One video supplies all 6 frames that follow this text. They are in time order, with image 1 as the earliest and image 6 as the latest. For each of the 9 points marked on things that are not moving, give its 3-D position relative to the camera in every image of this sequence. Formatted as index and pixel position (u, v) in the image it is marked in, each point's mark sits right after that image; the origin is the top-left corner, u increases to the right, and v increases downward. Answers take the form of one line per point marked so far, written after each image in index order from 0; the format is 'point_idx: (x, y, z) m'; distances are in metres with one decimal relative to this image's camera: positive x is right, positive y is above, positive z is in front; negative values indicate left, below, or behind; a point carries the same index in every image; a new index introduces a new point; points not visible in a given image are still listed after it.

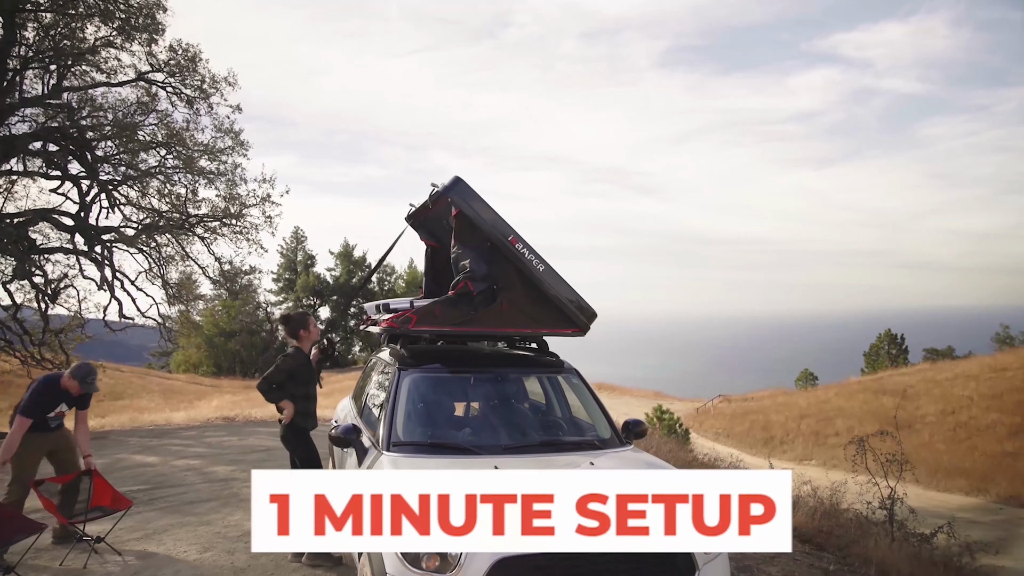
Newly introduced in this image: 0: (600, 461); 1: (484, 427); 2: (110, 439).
0: (+0.6, -1.0, +4.0) m
1: (-0.3, -0.9, +4.5) m
2: (-8.5, -3.2, +13.6) m
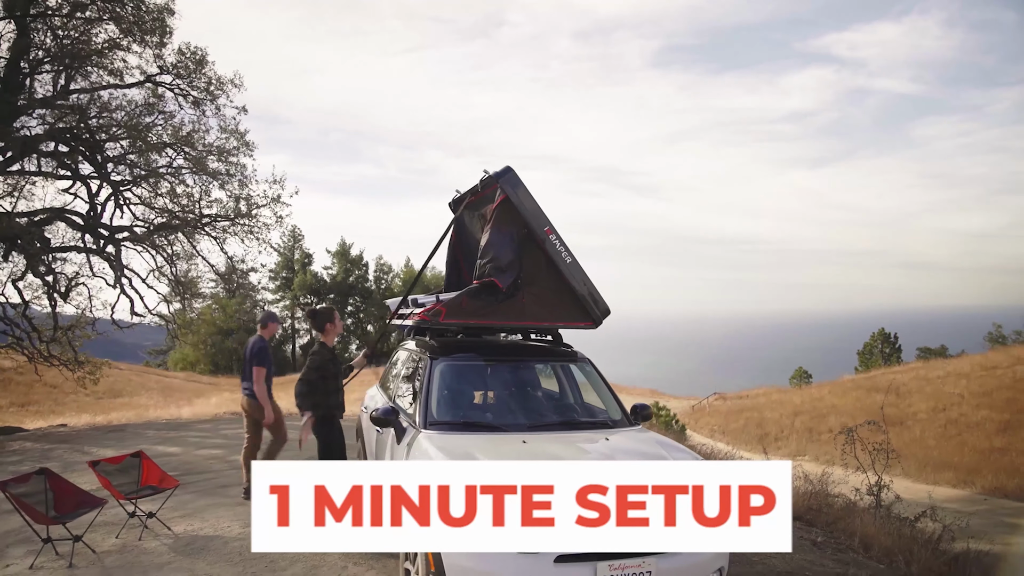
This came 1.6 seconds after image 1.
0: (+0.8, -1.0, +4.5) m
1: (-0.1, -0.9, +5.0) m
2: (-8.4, -3.2, +14.0) m
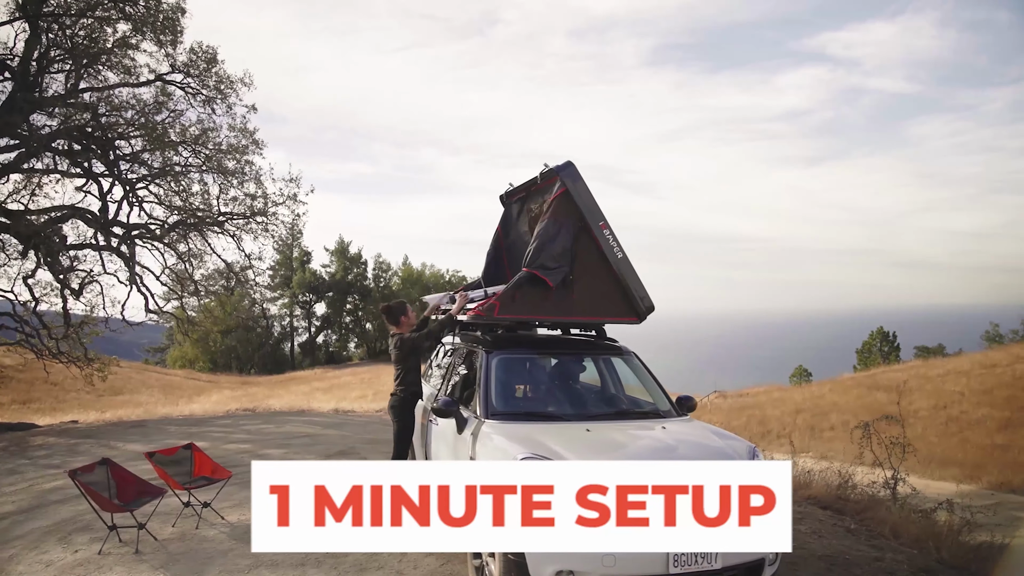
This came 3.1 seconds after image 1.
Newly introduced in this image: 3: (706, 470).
0: (+1.2, -1.0, +4.7) m
1: (+0.3, -0.9, +5.2) m
2: (-8.1, -3.1, +14.2) m
3: (+1.1, -1.1, +4.0) m
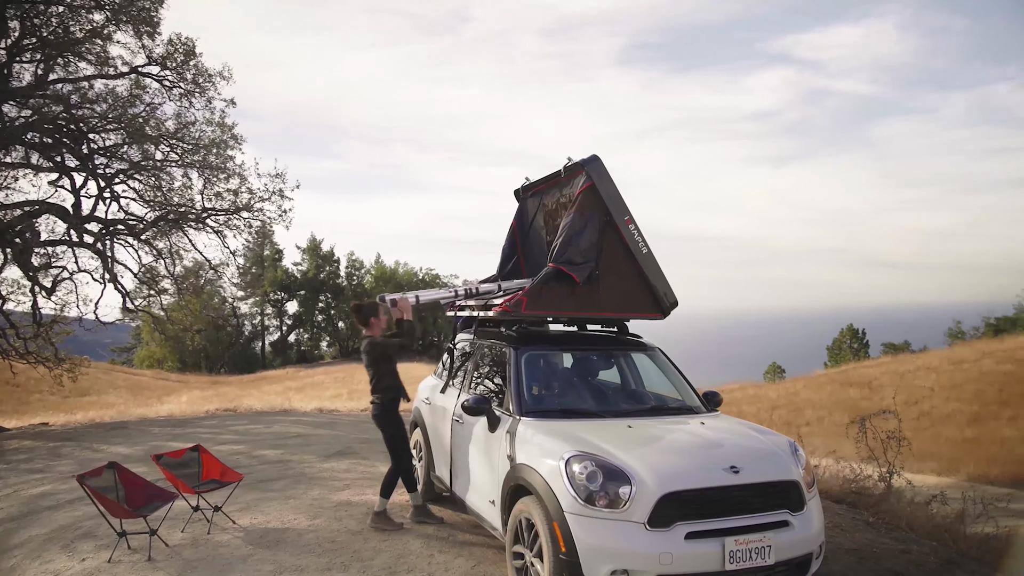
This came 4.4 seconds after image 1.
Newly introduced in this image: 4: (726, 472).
0: (+1.4, -1.0, +4.6) m
1: (+0.5, -0.9, +5.1) m
2: (-8.2, -3.1, +13.8) m
3: (+1.3, -1.0, +3.9) m
4: (+1.3, -1.1, +3.8) m
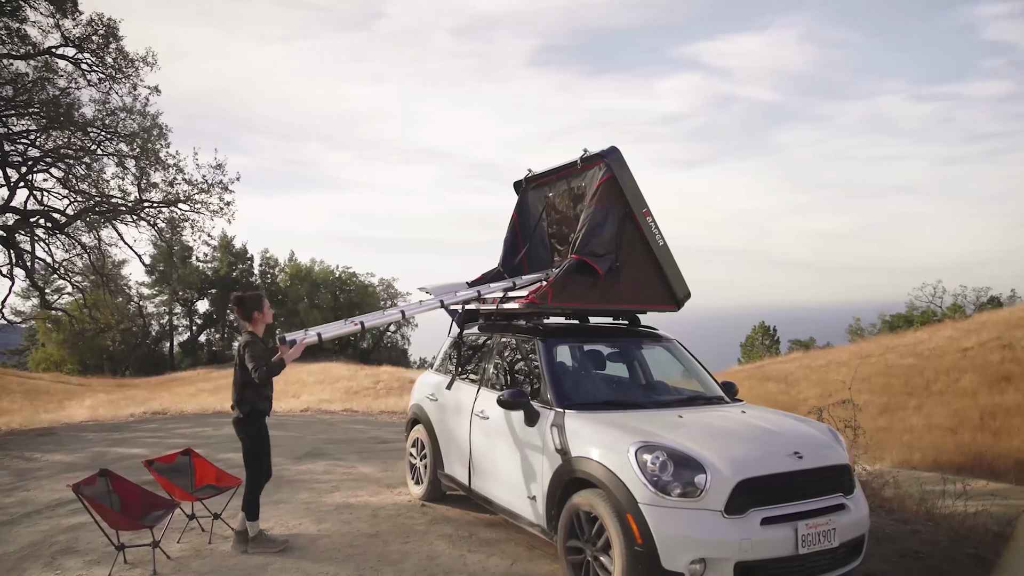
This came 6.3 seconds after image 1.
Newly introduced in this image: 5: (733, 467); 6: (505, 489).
0: (+1.7, -0.9, +4.7) m
1: (+0.7, -0.8, +5.1) m
2: (-9.0, -2.9, +12.6) m
3: (+1.7, -1.0, +4.0) m
4: (+1.7, -1.0, +3.8) m
5: (+1.3, -1.0, +3.7) m
6: (-0.1, -1.5, +4.9) m
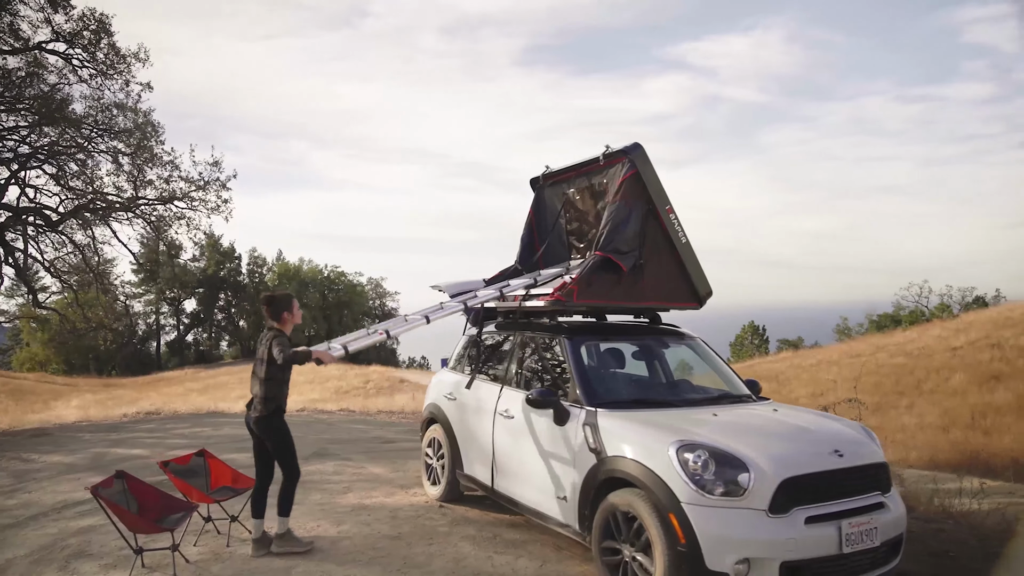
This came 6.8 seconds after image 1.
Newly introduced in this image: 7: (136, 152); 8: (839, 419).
0: (+1.9, -0.9, +4.7) m
1: (+0.9, -0.8, +5.0) m
2: (-8.9, -2.9, +12.4) m
3: (+1.9, -1.0, +4.0) m
4: (+1.9, -1.0, +3.8) m
5: (+1.5, -1.0, +3.6) m
6: (+0.1, -1.5, +4.8) m
7: (-11.8, +4.3, +19.9) m
8: (+2.3, -0.9, +4.6) m
